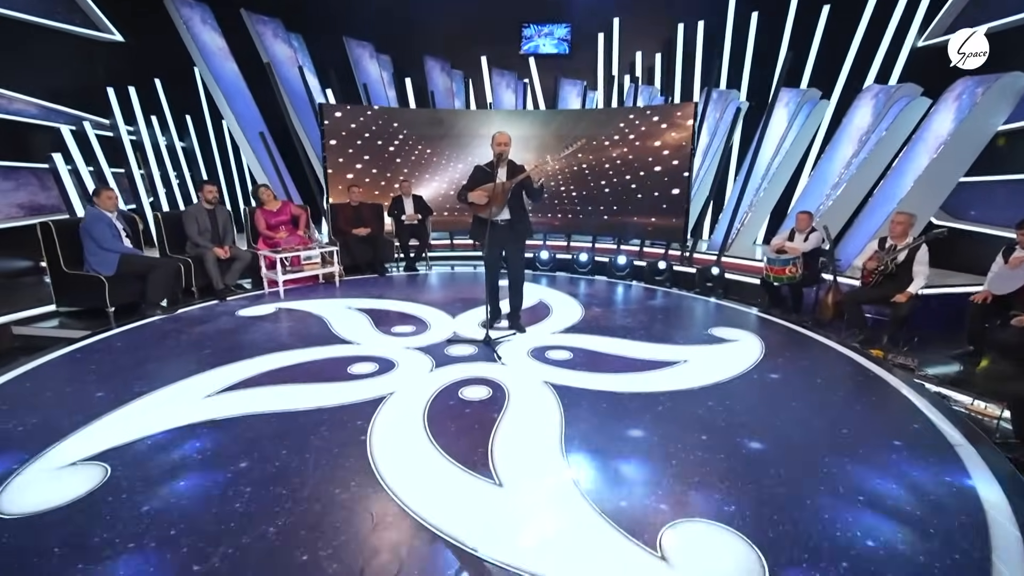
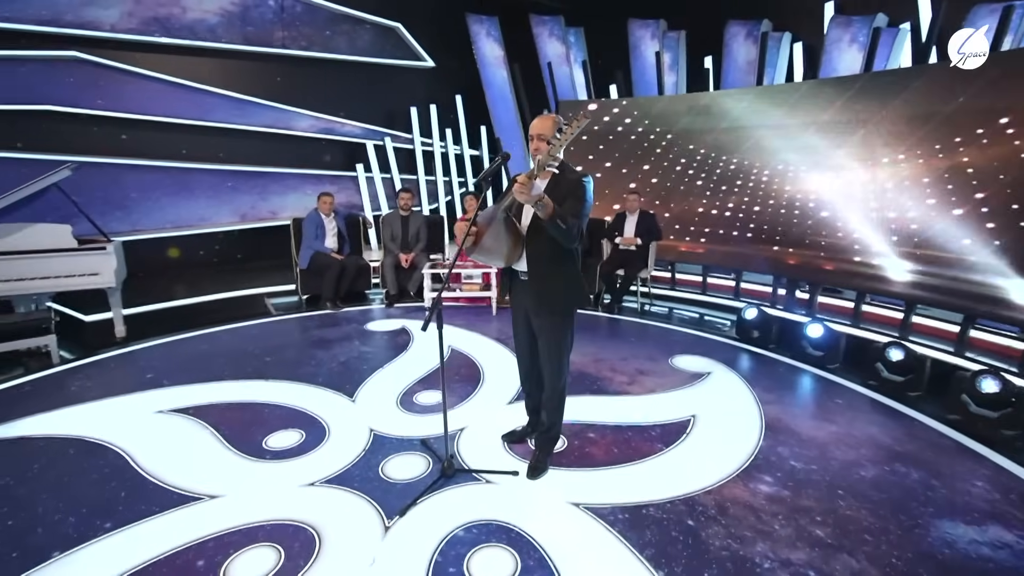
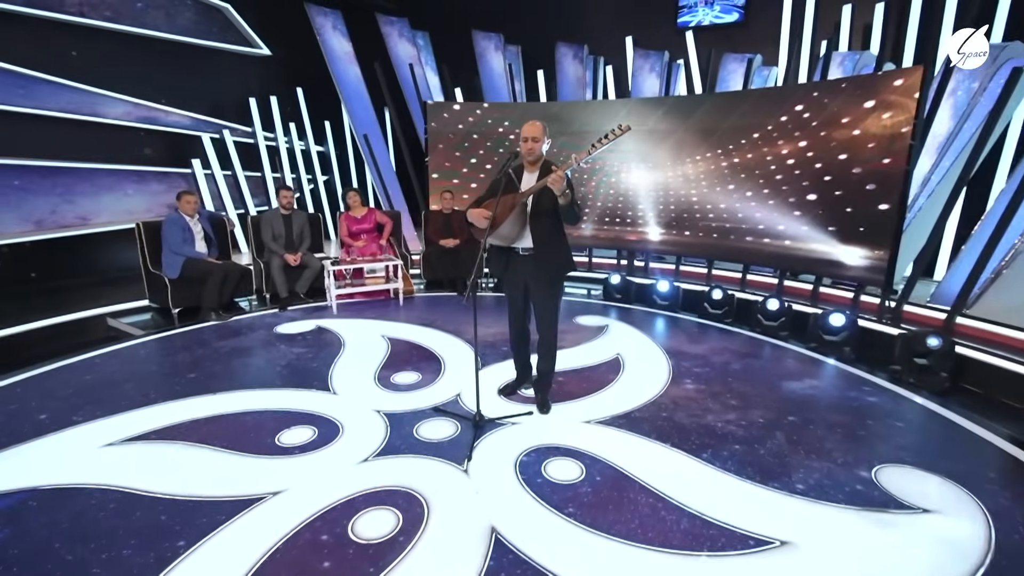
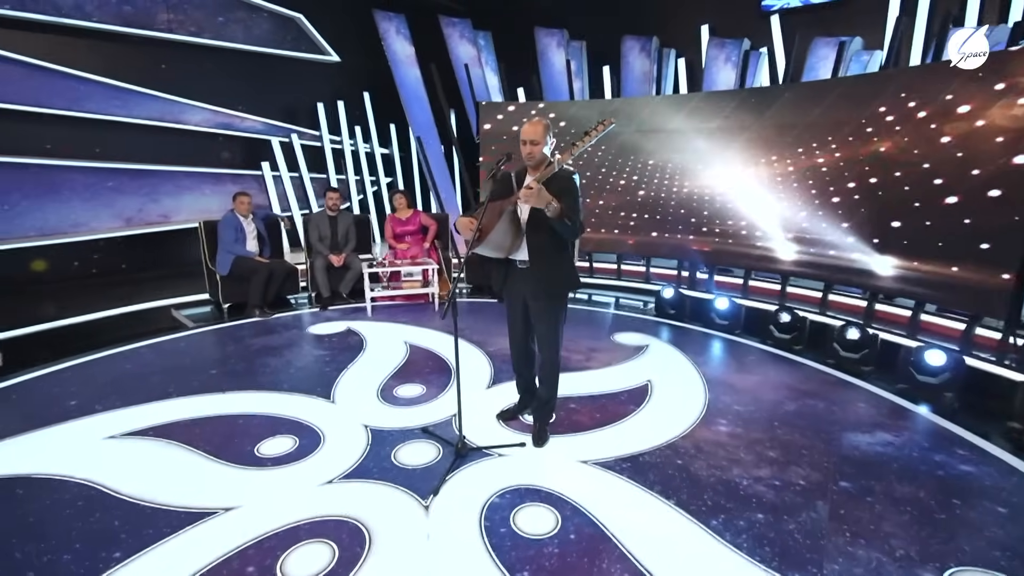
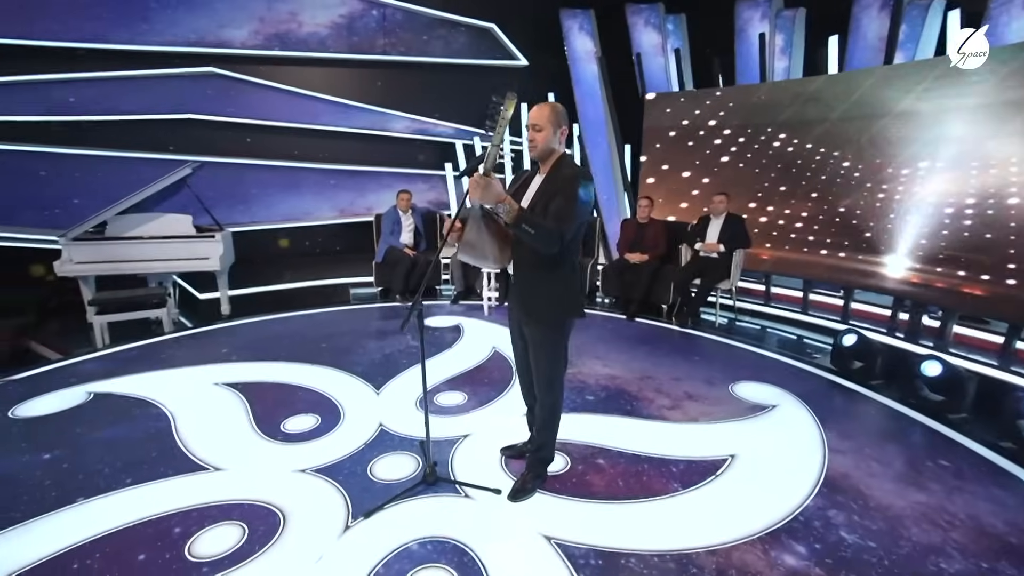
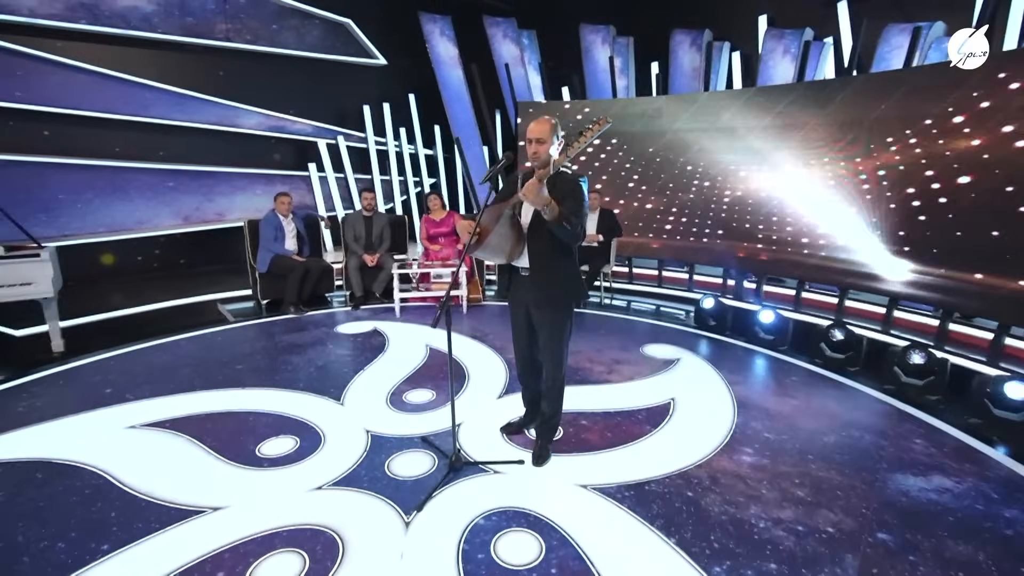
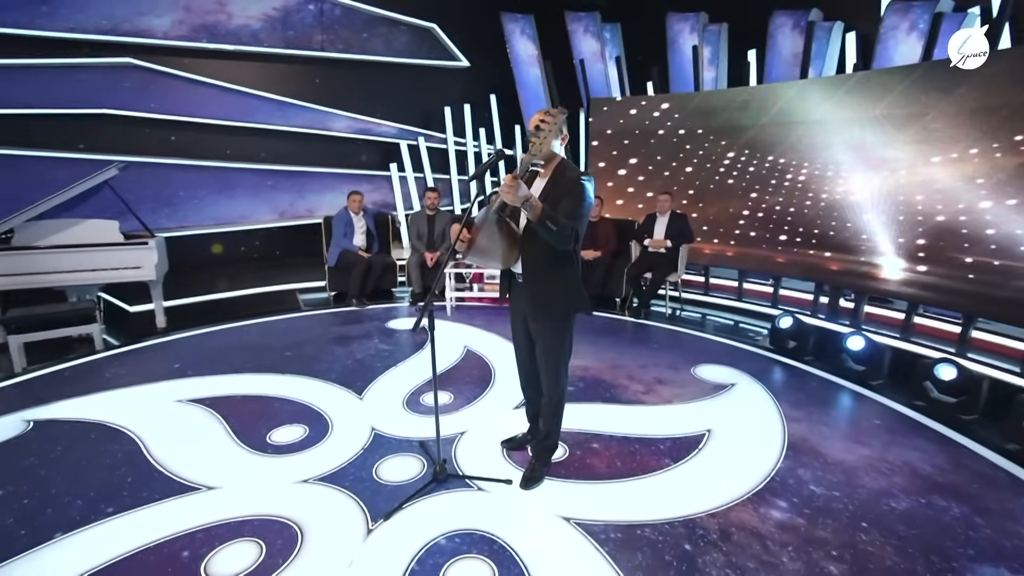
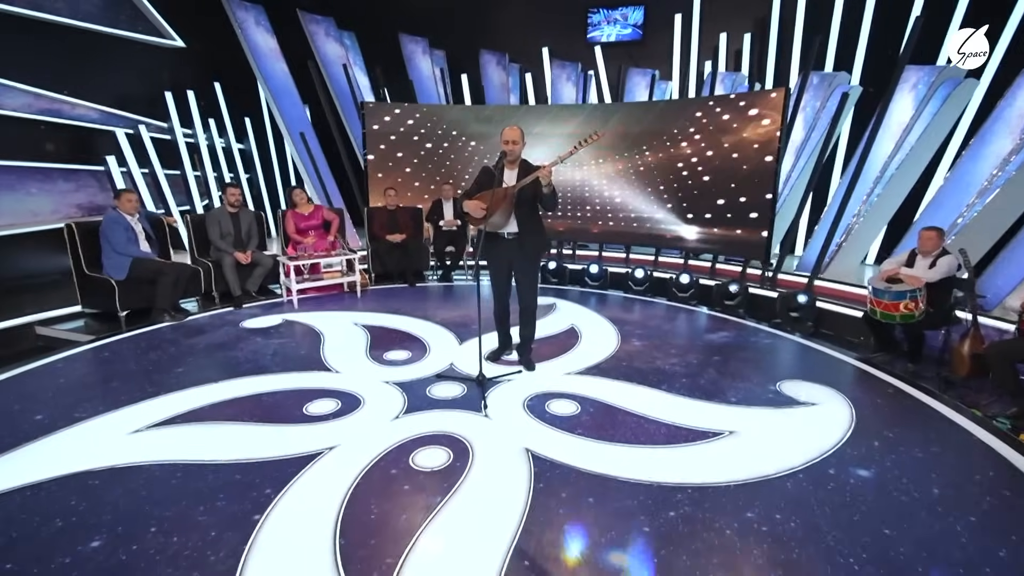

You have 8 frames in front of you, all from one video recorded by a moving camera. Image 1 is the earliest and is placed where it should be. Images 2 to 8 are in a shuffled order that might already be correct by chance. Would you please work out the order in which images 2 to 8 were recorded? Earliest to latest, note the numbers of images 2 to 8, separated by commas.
8, 3, 4, 6, 2, 7, 5
